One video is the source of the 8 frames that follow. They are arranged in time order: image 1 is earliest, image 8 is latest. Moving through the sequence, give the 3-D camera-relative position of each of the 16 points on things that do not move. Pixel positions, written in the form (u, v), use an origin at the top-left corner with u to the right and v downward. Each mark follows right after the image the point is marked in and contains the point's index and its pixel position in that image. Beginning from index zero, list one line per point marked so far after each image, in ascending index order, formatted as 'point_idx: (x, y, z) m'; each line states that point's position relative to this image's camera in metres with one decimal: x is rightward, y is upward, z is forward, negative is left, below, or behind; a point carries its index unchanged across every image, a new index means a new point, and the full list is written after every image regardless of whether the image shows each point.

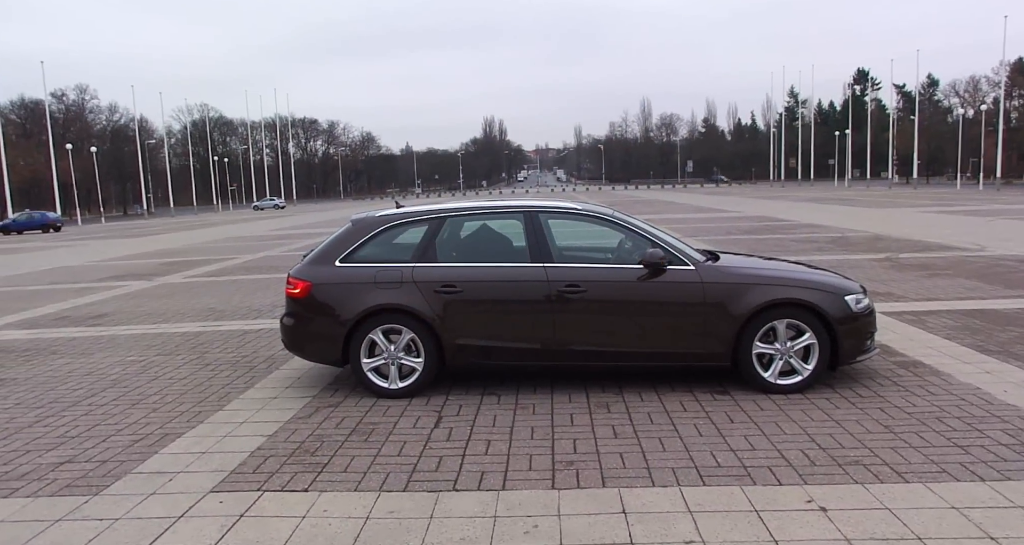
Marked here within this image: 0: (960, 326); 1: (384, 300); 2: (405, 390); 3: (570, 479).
0: (+5.0, -0.6, +7.2) m
1: (-1.0, -0.2, +5.1) m
2: (-0.9, -0.9, +5.2) m
3: (+0.3, -1.2, +3.6) m
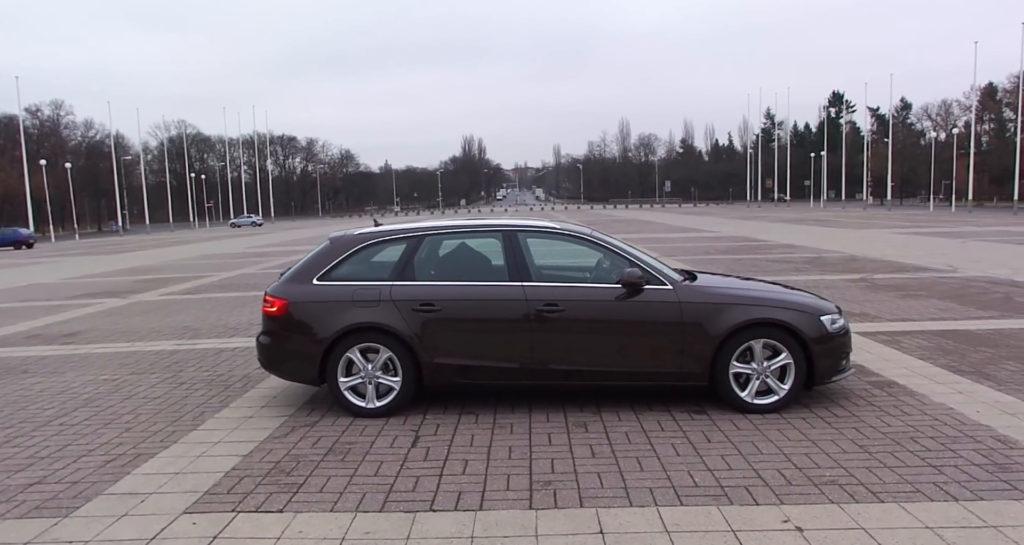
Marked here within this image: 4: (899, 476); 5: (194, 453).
0: (+4.7, -0.8, +7.3) m
1: (-1.2, -0.4, +5.1) m
2: (-1.0, -1.1, +5.1) m
3: (+0.2, -1.3, +3.6) m
4: (+2.3, -1.2, +3.8) m
5: (-2.1, -1.2, +4.3) m
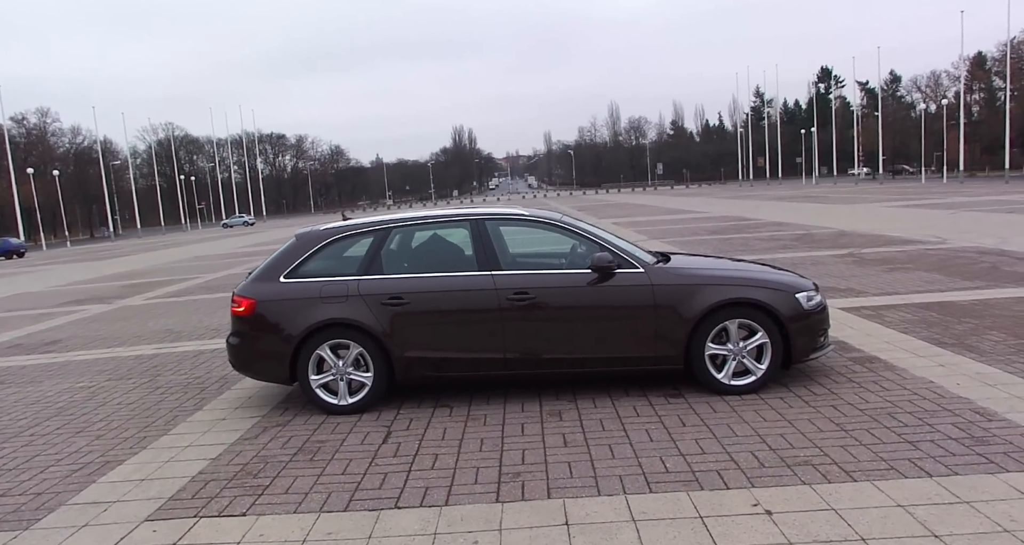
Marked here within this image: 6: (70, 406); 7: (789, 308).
0: (+4.5, -0.5, +7.3) m
1: (-1.4, -0.3, +5.0) m
2: (-1.2, -1.1, +5.1) m
3: (0.0, -1.2, +3.5) m
4: (+2.1, -1.0, +3.7) m
5: (-2.3, -1.2, +4.3) m
6: (-4.1, -1.2, +6.0) m
7: (+2.1, -0.3, +5.0) m
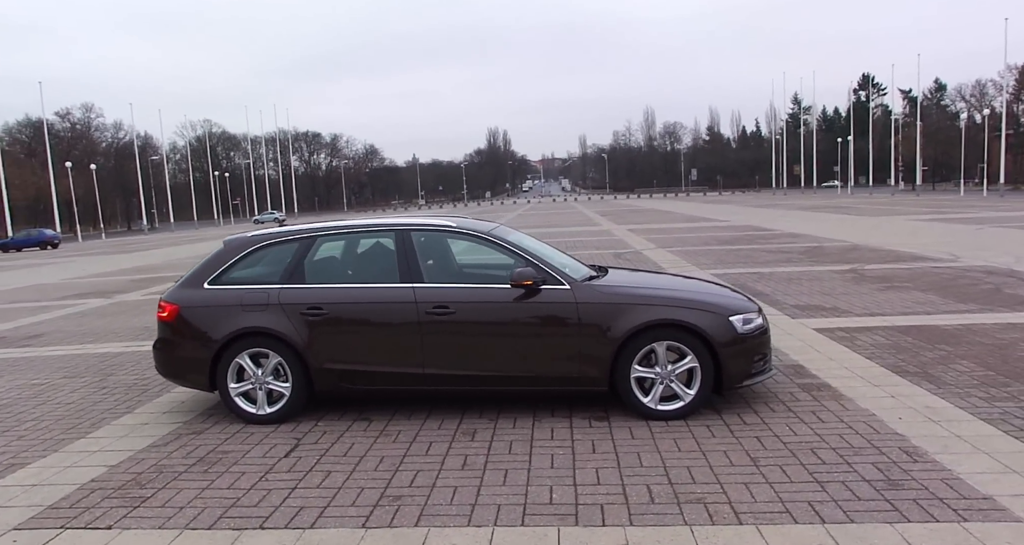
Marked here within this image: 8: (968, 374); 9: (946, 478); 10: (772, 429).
0: (+4.0, -0.8, +6.9) m
1: (-2.0, -0.4, +4.9) m
2: (-1.8, -1.1, +5.0) m
3: (-0.7, -1.3, +3.4) m
4: (+1.4, -1.2, +3.5) m
5: (-3.0, -1.3, +4.2) m
6: (-4.7, -1.2, +6.0) m
7: (+1.5, -0.4, +4.8) m
8: (+4.0, -0.9, +5.7) m
9: (+2.4, -1.1, +3.5) m
10: (+1.8, -1.1, +4.5) m
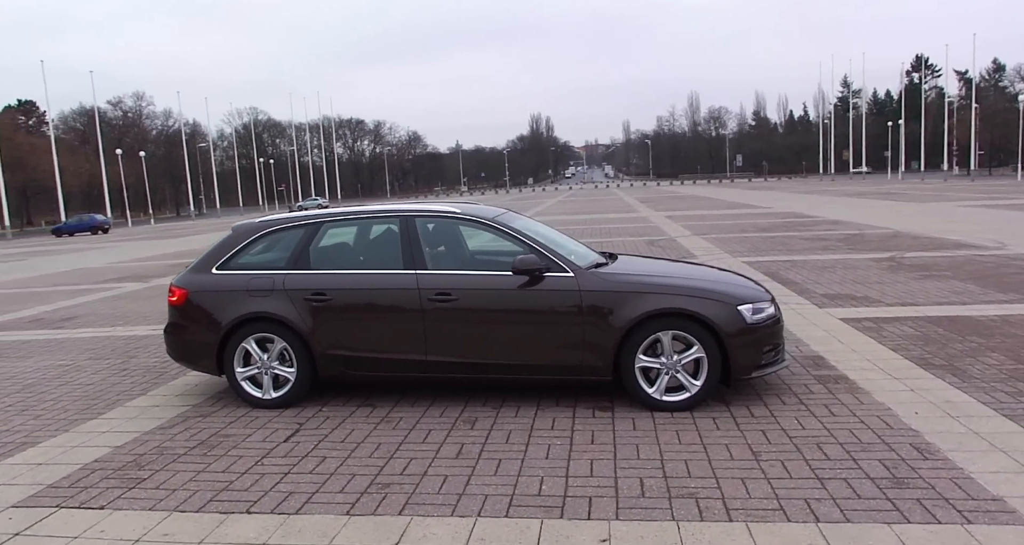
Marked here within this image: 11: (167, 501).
0: (+4.1, -0.6, +6.6) m
1: (-2.0, -0.3, +5.0) m
2: (-1.8, -1.0, +5.0) m
3: (-0.7, -1.2, +3.4) m
4: (+1.4, -1.1, +3.4) m
5: (-3.0, -1.2, +4.3) m
6: (-4.6, -1.1, +6.2) m
7: (+1.5, -0.4, +4.6) m
8: (+4.1, -0.8, +5.4) m
9: (+2.3, -1.1, +3.4) m
10: (+1.8, -1.0, +4.4) m
11: (-1.9, -1.2, +3.4) m
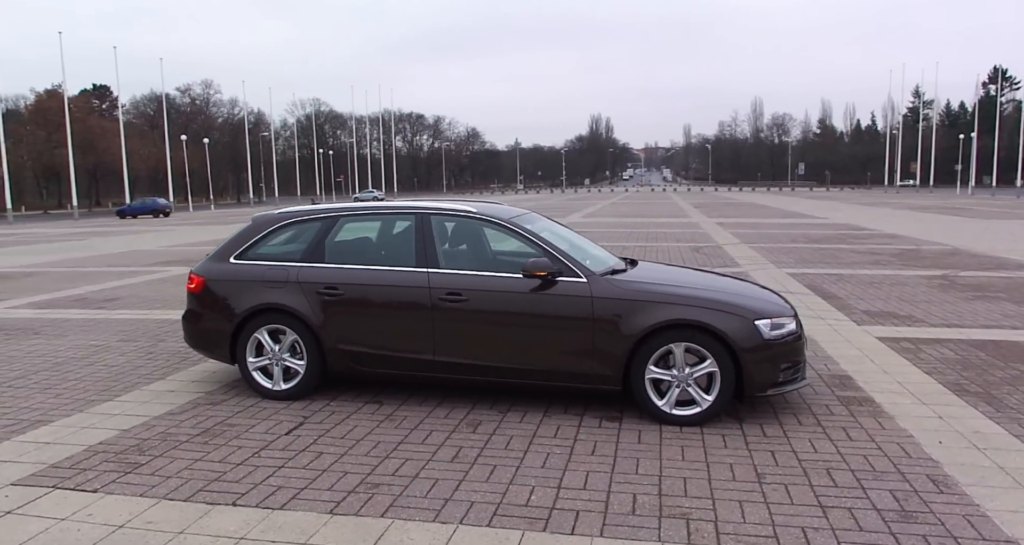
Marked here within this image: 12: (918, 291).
0: (+4.3, -0.8, +6.3) m
1: (-1.9, -0.2, +5.0) m
2: (-1.8, -0.9, +5.1) m
3: (-0.8, -1.2, +3.4) m
4: (+1.3, -1.2, +3.2) m
5: (-3.0, -1.1, +4.5) m
6: (-4.5, -0.9, +6.5) m
7: (+1.6, -0.4, +4.5) m
8: (+4.2, -1.0, +5.1) m
9: (+2.2, -1.2, +3.1) m
10: (+1.8, -1.1, +4.2) m
11: (-1.9, -1.2, +3.5) m
12: (+7.0, -0.3, +11.1) m
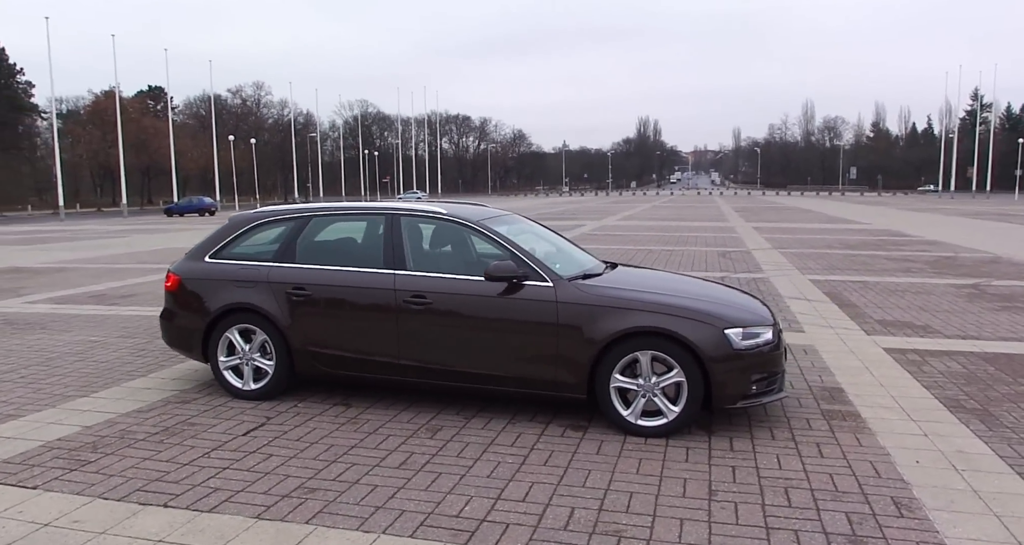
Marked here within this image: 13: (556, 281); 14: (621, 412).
0: (+4.1, -0.9, +5.9) m
1: (-2.1, -0.2, +5.0) m
2: (-2.0, -0.9, +5.1) m
3: (-1.2, -1.2, +3.3) m
4: (+0.9, -1.2, +3.0) m
5: (-3.3, -1.0, +4.5) m
6: (-4.6, -0.8, +6.6) m
7: (+1.3, -0.5, +4.3) m
8: (+3.9, -1.1, +4.7) m
9: (+1.9, -1.2, +2.9) m
10: (+1.5, -1.2, +4.0) m
11: (-2.3, -1.2, +3.5) m
12: (+7.1, -0.5, +10.6) m
13: (+0.3, -0.1, +4.6) m
14: (+0.7, -1.0, +4.4) m
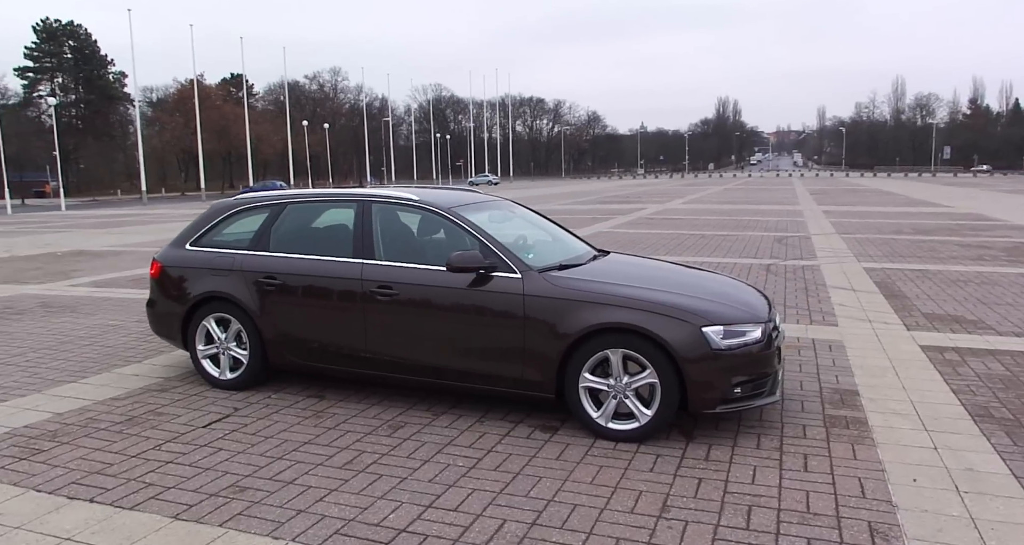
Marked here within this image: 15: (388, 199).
0: (+4.0, -0.9, +5.3) m
1: (-2.3, -0.1, +5.0) m
2: (-2.2, -0.9, +5.0) m
3: (-1.5, -1.2, +3.2) m
4: (+0.5, -1.2, +2.7) m
5: (-3.5, -1.0, +4.6) m
6: (-4.6, -0.7, +6.8) m
7: (+1.1, -0.4, +3.9) m
8: (+3.7, -1.0, +4.1) m
9: (+1.5, -1.2, +2.5) m
10: (+1.2, -1.1, +3.6) m
11: (-2.6, -1.1, +3.5) m
12: (+7.4, -0.3, +9.6) m
13: (+0.1, 0.0, +4.3) m
14: (+0.5, -0.9, +4.1) m
15: (-0.9, +0.6, +4.9) m
